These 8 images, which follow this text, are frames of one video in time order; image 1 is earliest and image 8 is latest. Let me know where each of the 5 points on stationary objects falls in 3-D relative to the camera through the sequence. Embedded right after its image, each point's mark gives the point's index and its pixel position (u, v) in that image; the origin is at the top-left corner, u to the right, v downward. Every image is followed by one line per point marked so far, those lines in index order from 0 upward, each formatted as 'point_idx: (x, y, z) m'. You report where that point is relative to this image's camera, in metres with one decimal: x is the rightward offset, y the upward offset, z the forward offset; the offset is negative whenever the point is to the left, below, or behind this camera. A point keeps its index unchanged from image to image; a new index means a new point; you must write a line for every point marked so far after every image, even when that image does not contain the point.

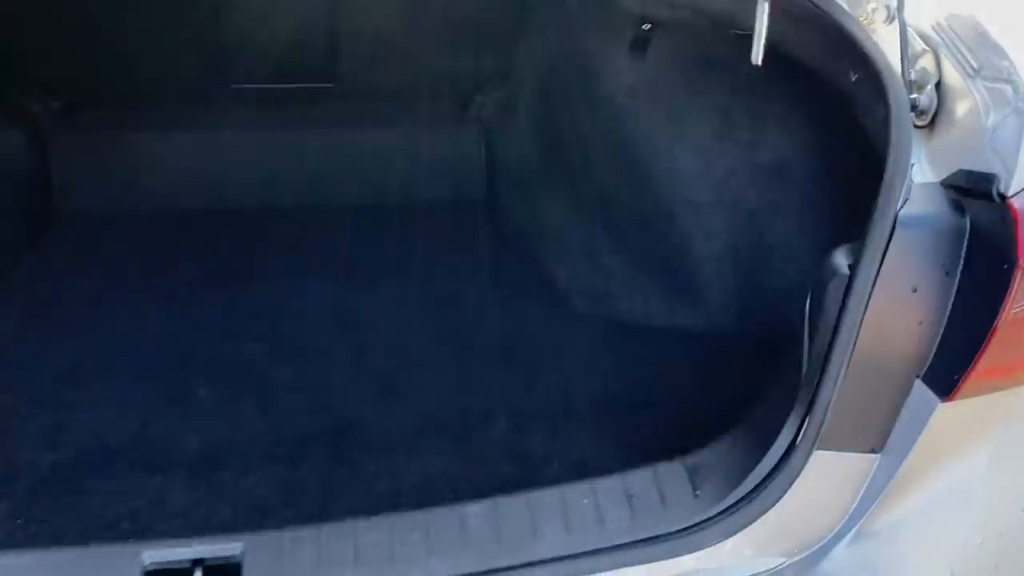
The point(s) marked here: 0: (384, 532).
0: (-0.1, -0.2, +0.9) m
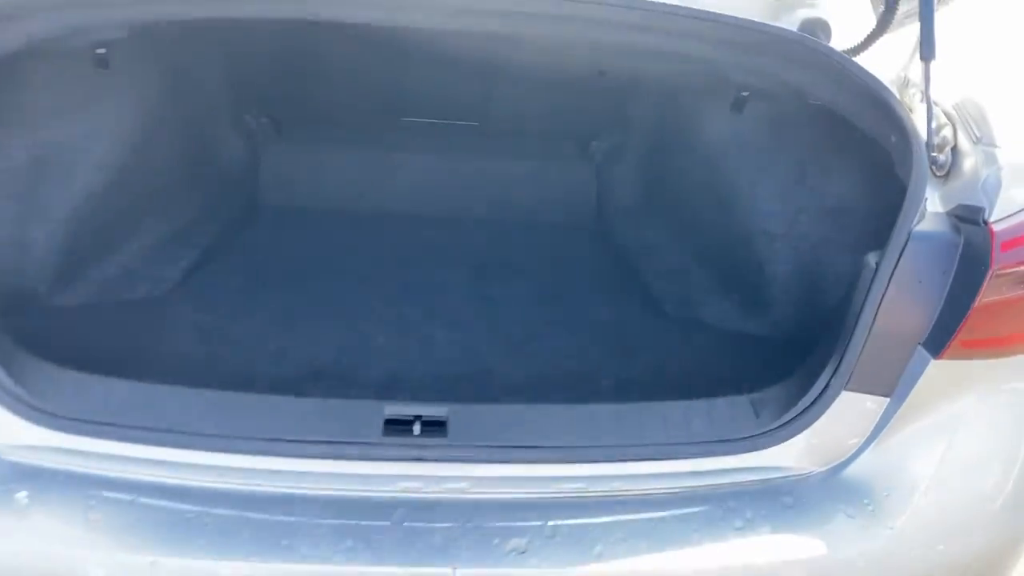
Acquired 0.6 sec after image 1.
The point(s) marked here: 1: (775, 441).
0: (0.0, -0.2, +1.3) m
1: (+0.4, -0.2, +1.2) m
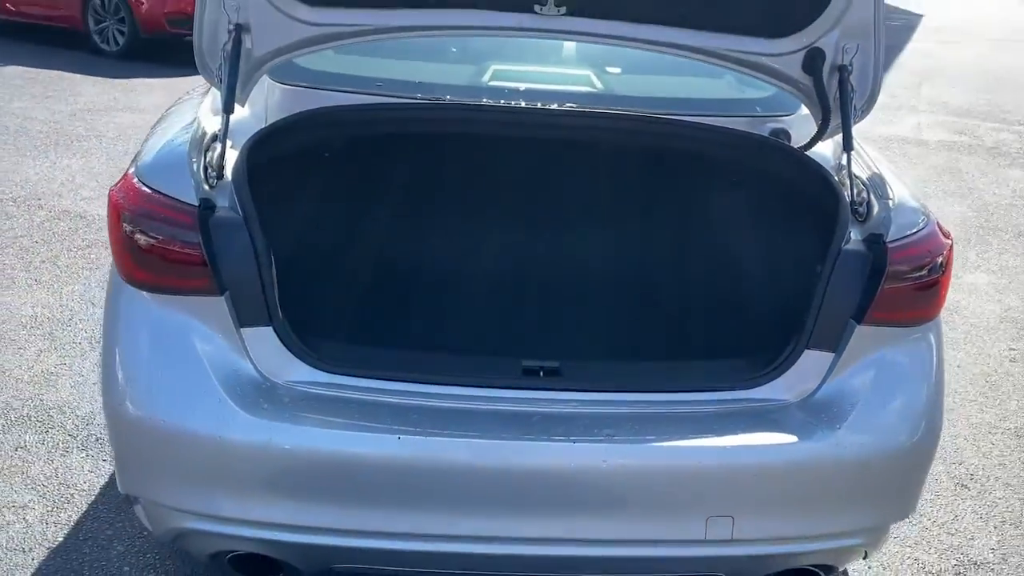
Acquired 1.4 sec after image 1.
0: (+0.2, -0.2, +2.0) m
1: (+0.6, -0.2, +2.0) m
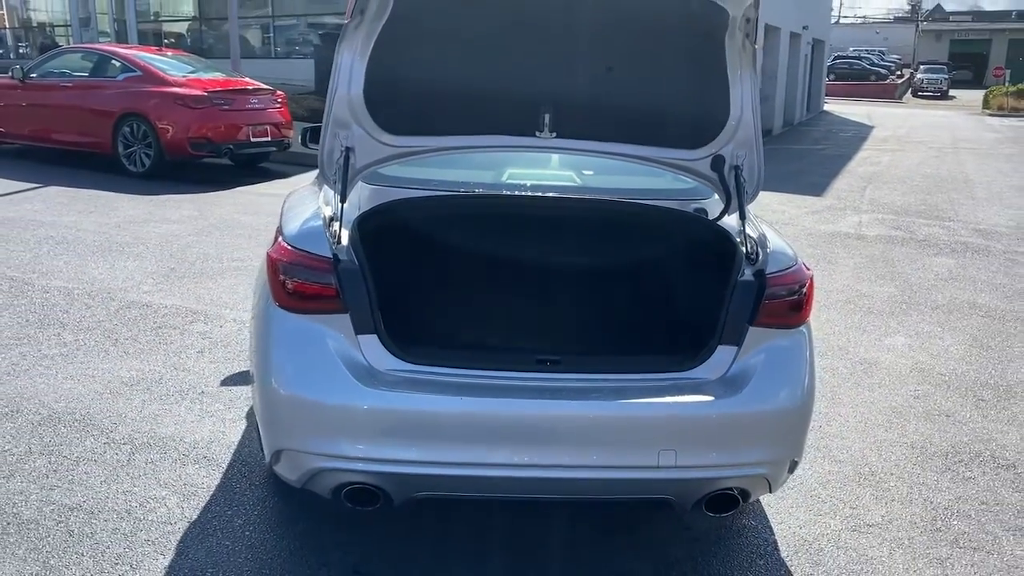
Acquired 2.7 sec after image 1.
0: (+0.3, -0.3, +3.1) m
1: (+0.6, -0.3, +3.0) m
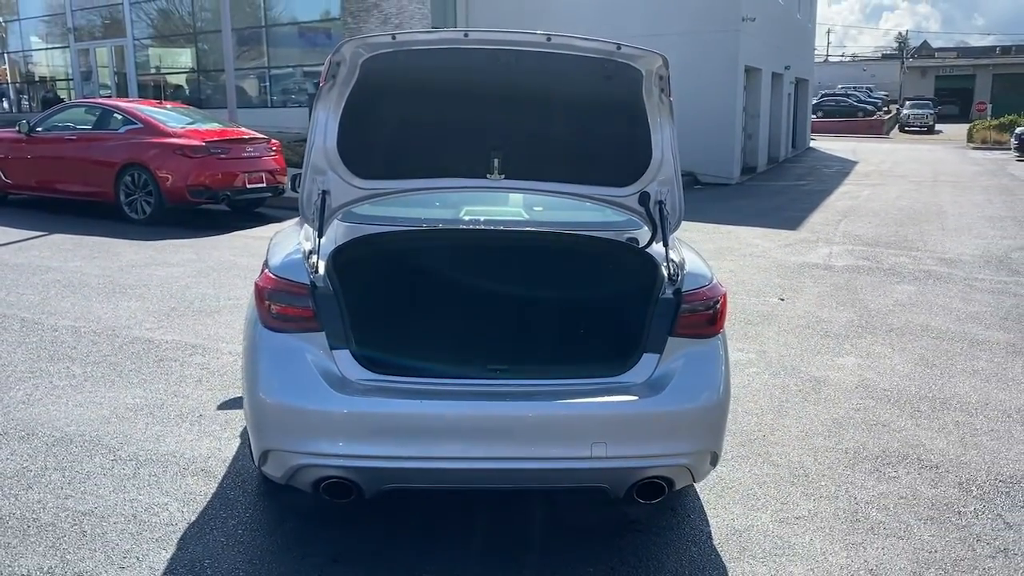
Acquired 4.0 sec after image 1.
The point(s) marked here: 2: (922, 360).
0: (+0.1, -0.3, +3.5) m
1: (+0.4, -0.3, +3.5) m
2: (+3.3, -0.6, +7.2) m
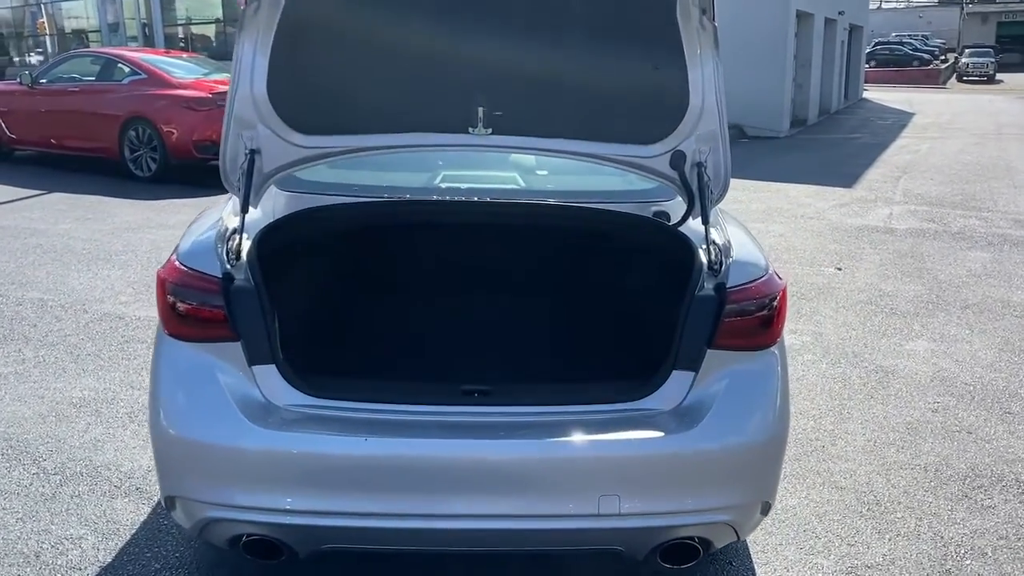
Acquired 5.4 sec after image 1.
0: (+0.1, -0.3, +2.7) m
1: (+0.4, -0.3, +2.6) m
2: (+3.4, -0.4, +6.1) m
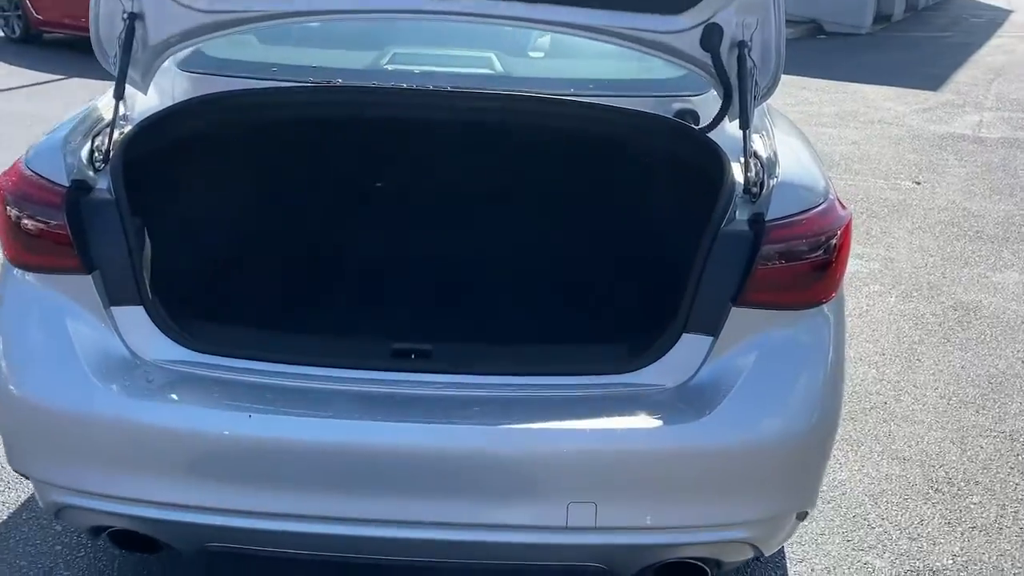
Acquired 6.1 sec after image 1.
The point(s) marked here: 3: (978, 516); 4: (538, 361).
0: (0.0, -0.1, +2.0) m
1: (+0.3, -0.2, +1.9) m
2: (+3.5, 0.0, +5.2) m
3: (+1.5, -0.8, +2.9) m
4: (+0.1, -0.2, +1.9) m
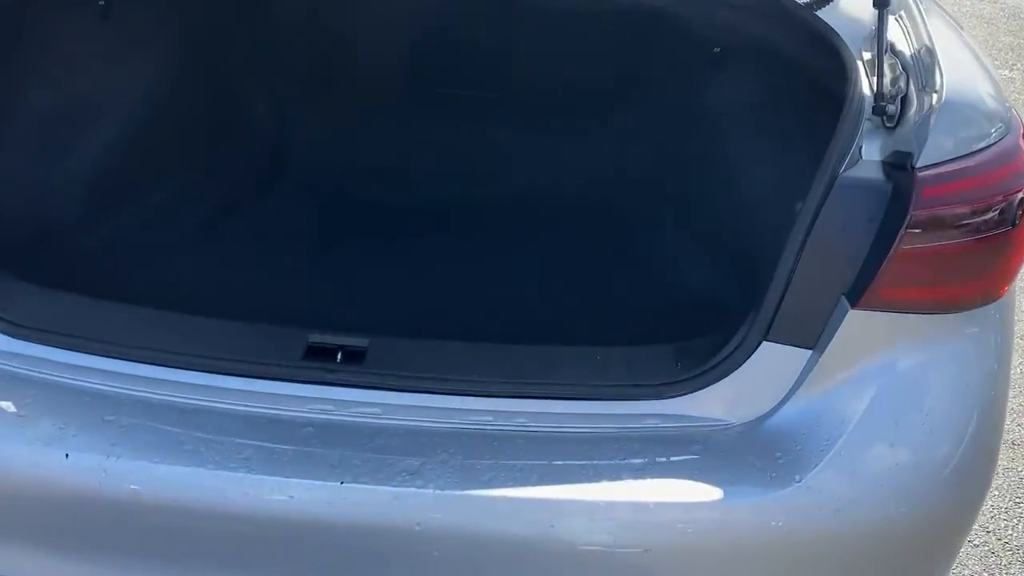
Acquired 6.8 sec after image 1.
0: (-0.1, -0.1, +1.3) m
1: (+0.3, -0.1, +1.2) m
2: (+3.7, +0.4, +4.3) m
3: (+1.5, -0.6, +2.3) m
4: (0.0, -0.1, +1.3) m
